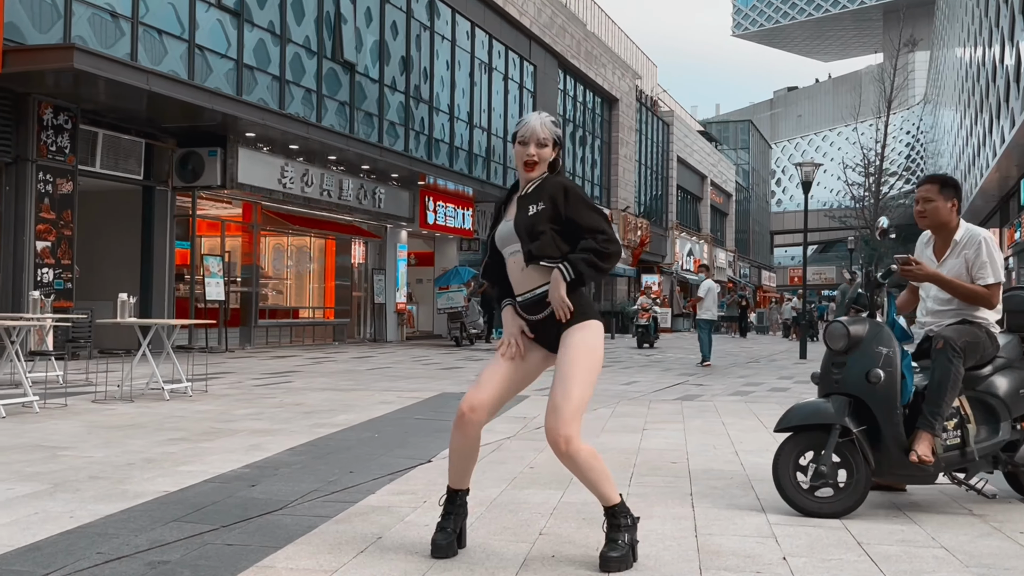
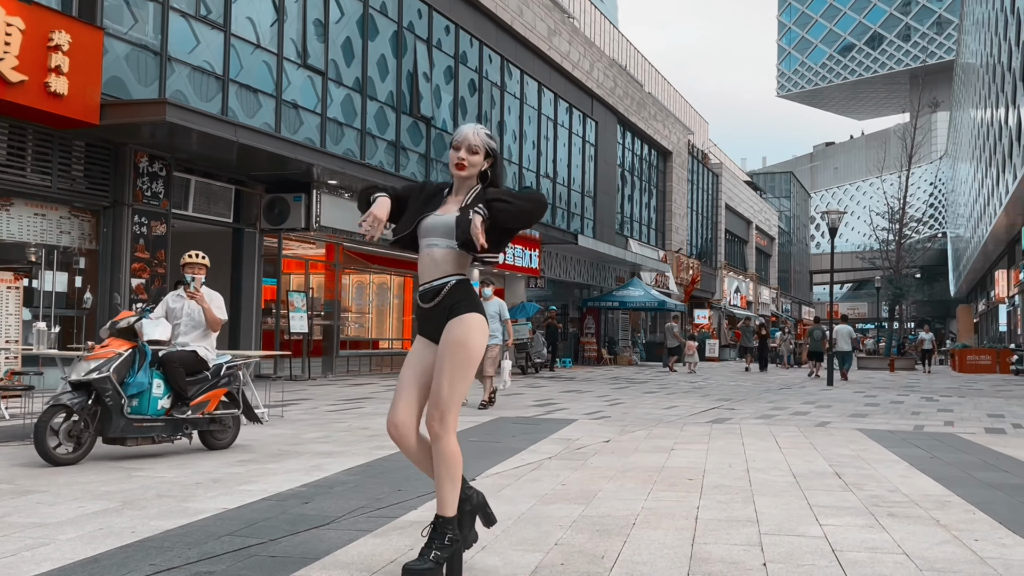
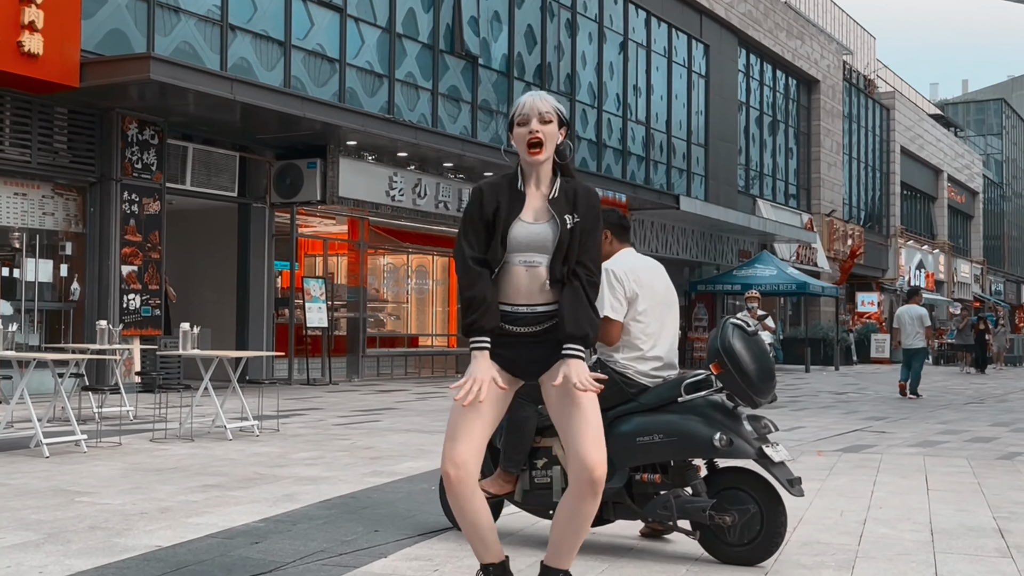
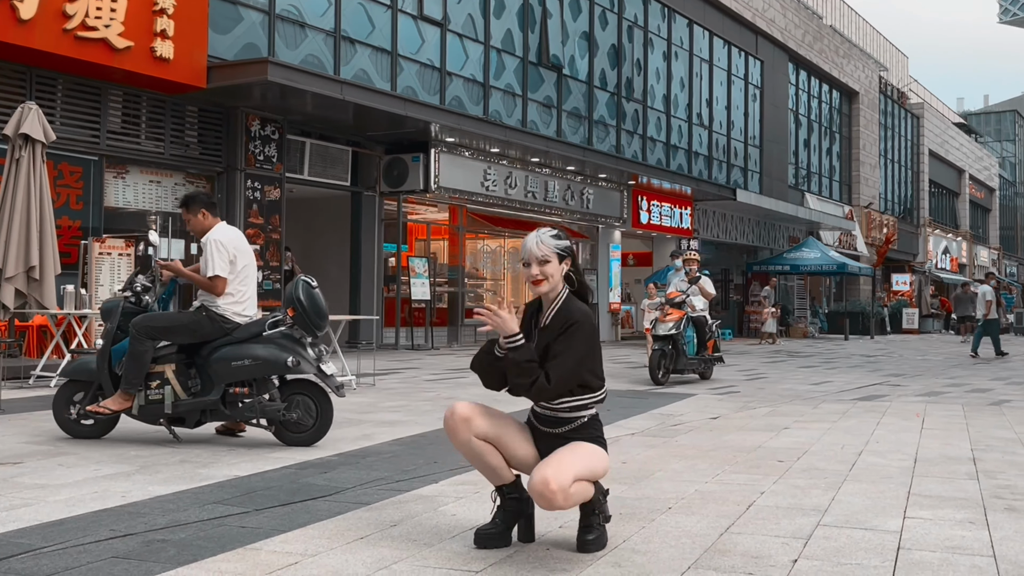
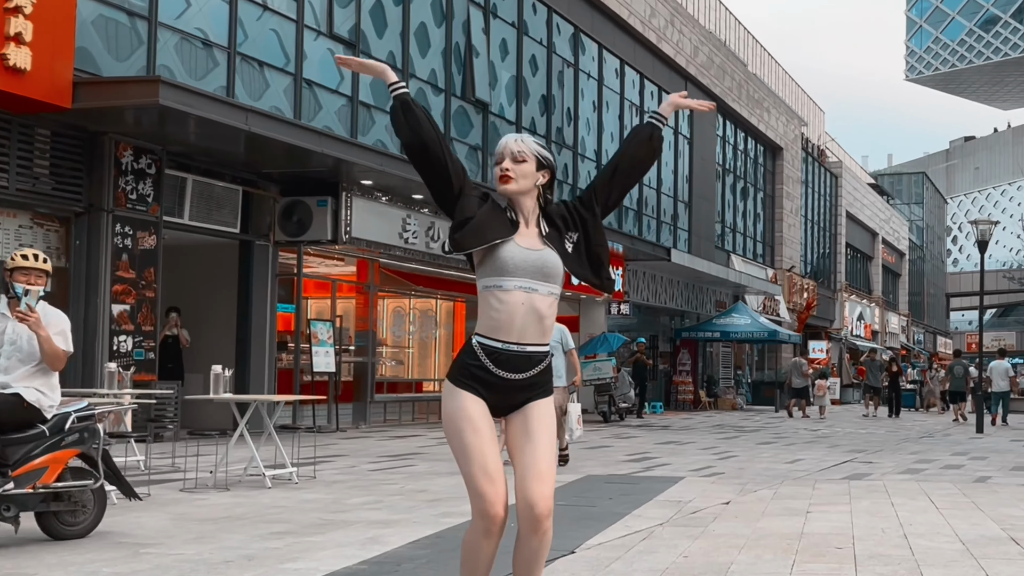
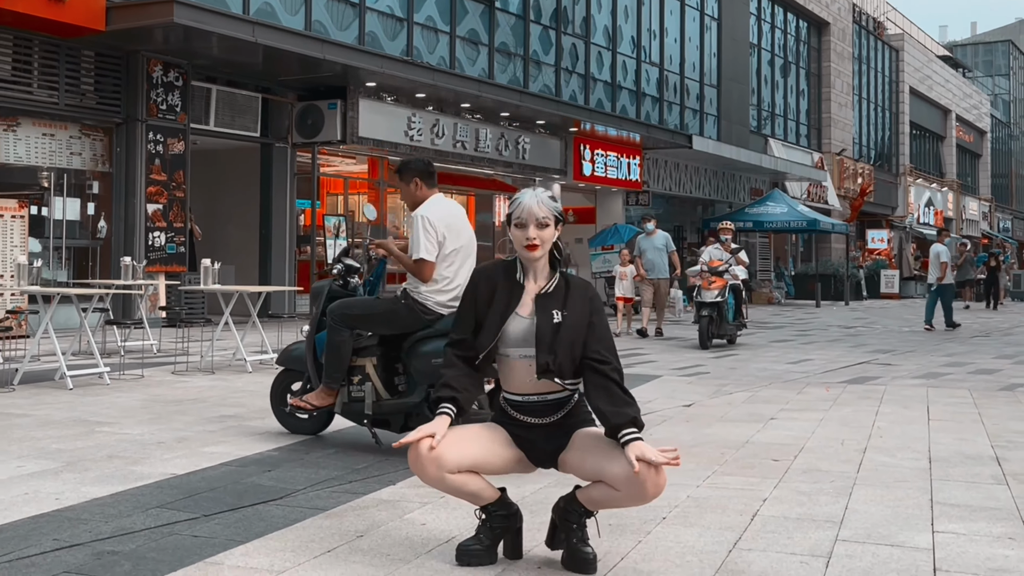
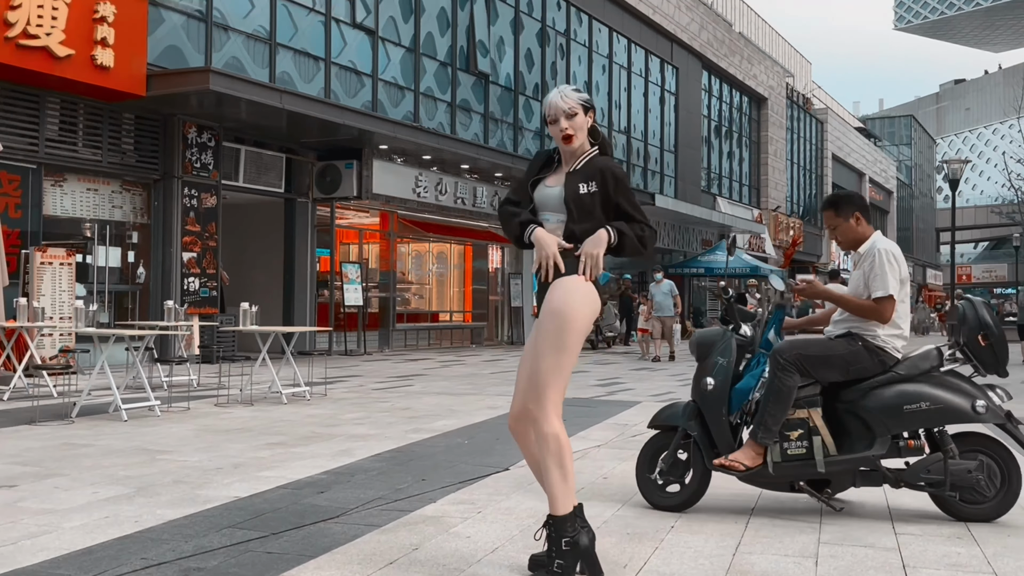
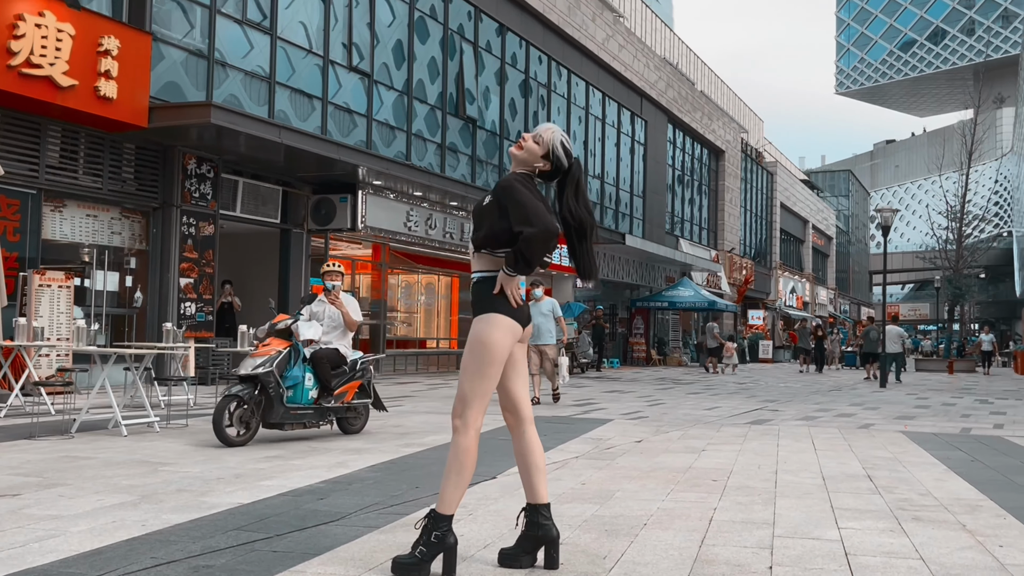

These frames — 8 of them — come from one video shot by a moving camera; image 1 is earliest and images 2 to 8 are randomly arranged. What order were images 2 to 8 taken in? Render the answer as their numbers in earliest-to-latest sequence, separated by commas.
7, 3, 6, 4, 8, 2, 5
